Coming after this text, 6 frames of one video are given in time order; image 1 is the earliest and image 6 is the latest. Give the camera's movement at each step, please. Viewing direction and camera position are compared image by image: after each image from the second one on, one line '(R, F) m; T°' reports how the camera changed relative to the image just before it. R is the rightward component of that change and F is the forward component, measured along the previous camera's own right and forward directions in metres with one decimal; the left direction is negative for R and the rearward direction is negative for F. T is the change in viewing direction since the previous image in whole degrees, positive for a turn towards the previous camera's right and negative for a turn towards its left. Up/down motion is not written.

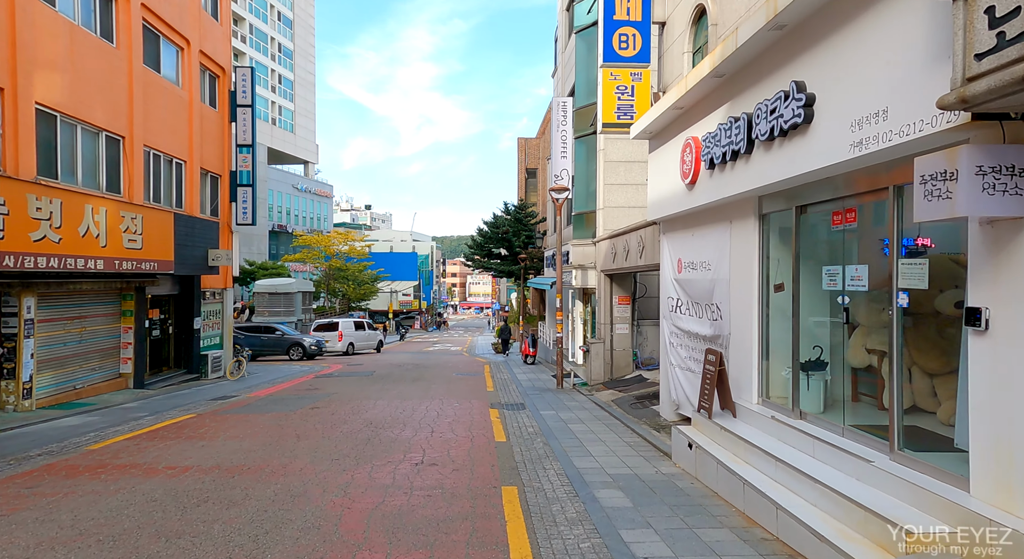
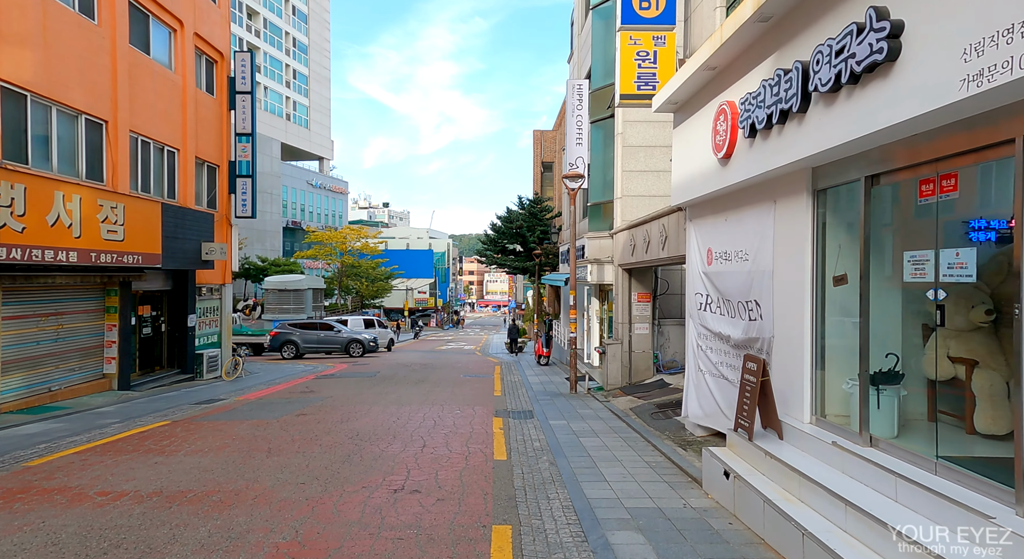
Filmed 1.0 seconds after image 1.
(+0.2, +1.2) m; -2°
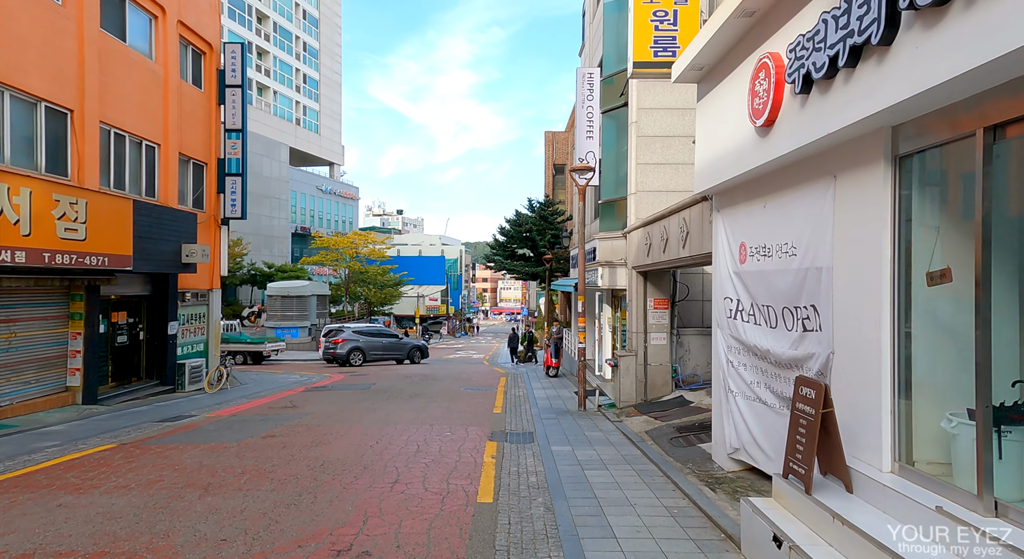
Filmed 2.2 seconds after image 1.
(+0.3, +1.4) m; -1°
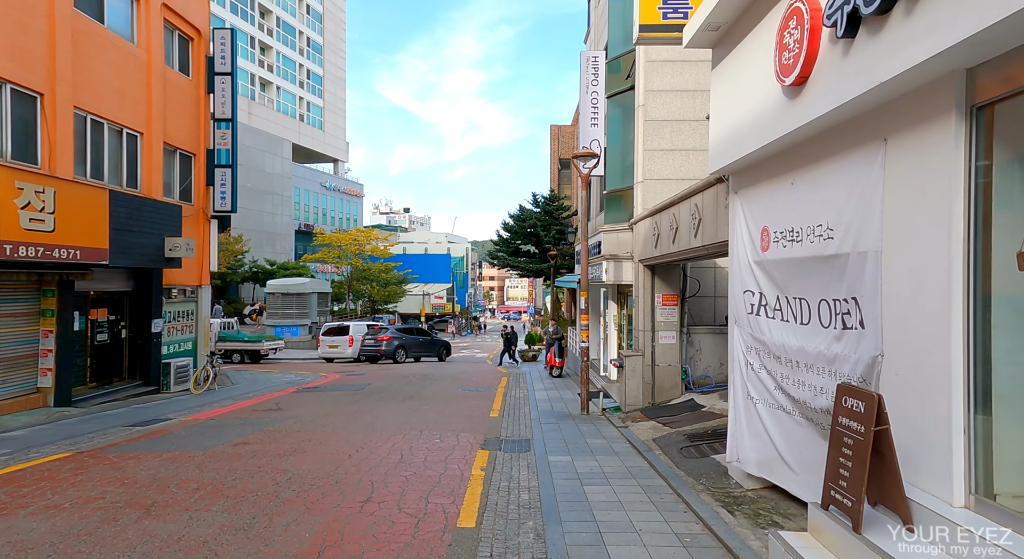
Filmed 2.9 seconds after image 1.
(+0.2, +0.9) m; -1°
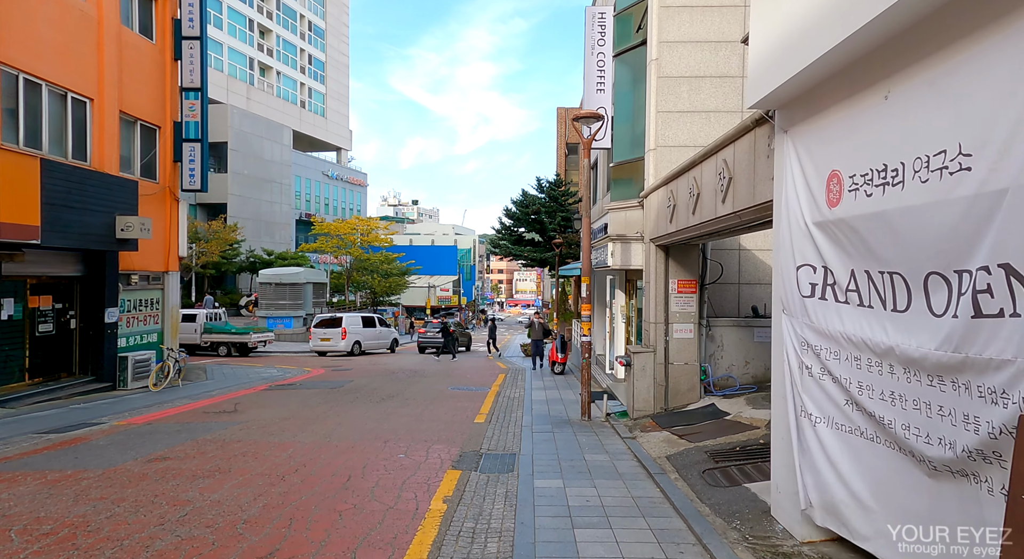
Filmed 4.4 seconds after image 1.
(+0.3, +1.8) m; -1°
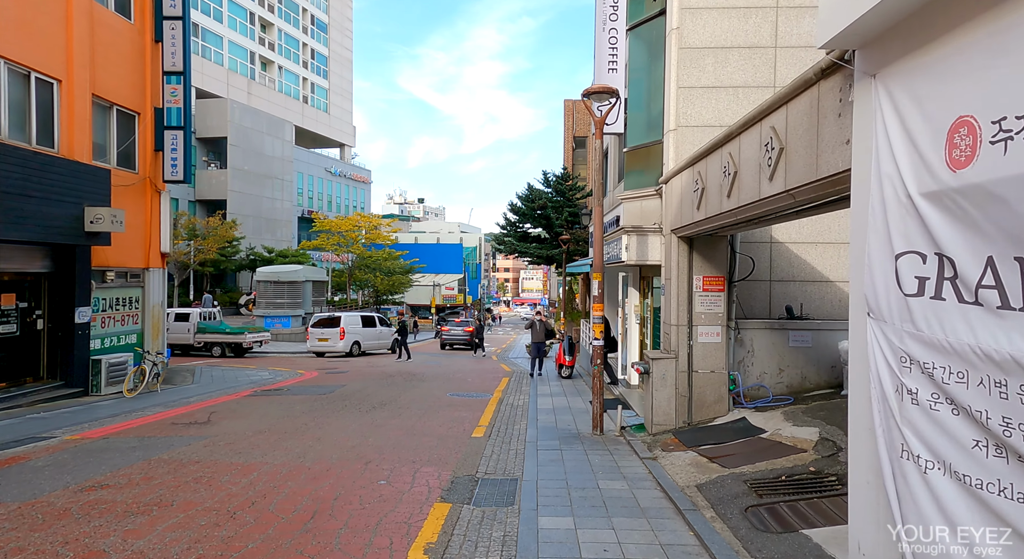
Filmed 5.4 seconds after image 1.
(+0.1, +1.2) m; -1°
